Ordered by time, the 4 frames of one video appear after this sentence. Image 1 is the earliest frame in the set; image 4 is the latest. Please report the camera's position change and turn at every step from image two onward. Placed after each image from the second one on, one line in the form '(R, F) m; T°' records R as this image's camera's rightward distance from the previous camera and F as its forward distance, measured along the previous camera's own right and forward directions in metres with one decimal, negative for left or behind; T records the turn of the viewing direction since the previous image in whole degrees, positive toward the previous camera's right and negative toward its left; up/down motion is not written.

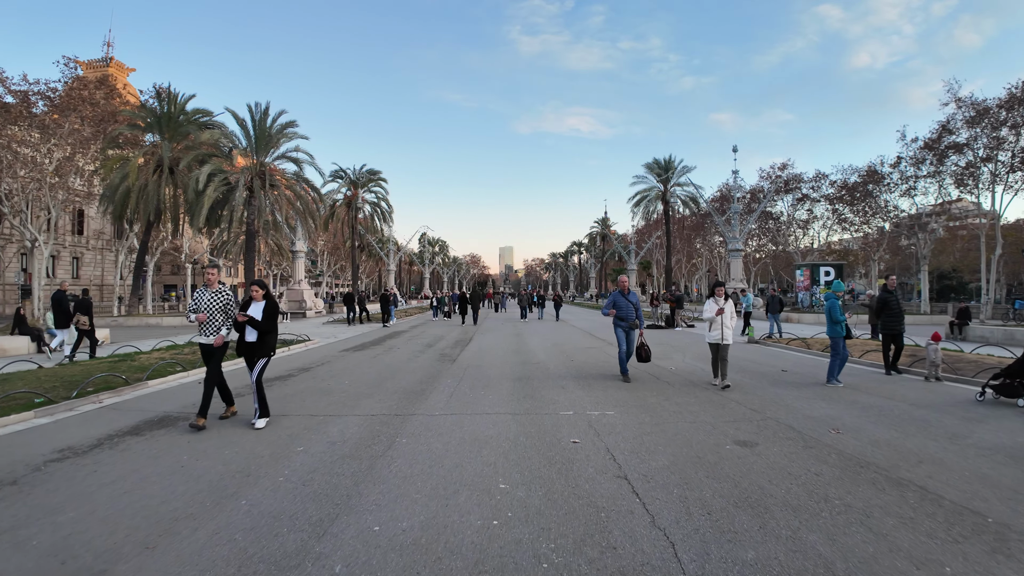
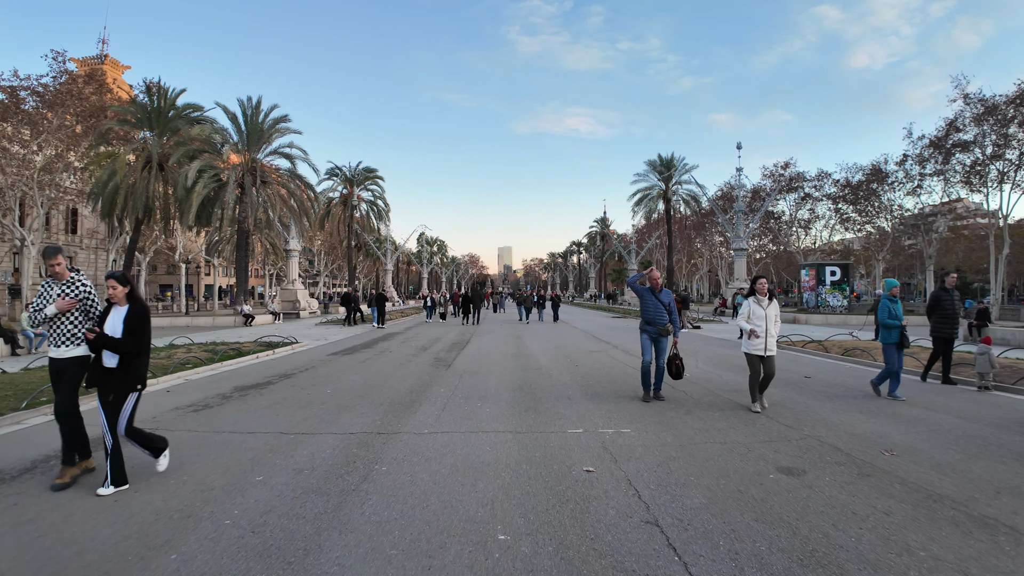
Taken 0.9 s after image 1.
(0.0, +1.0) m; 0°
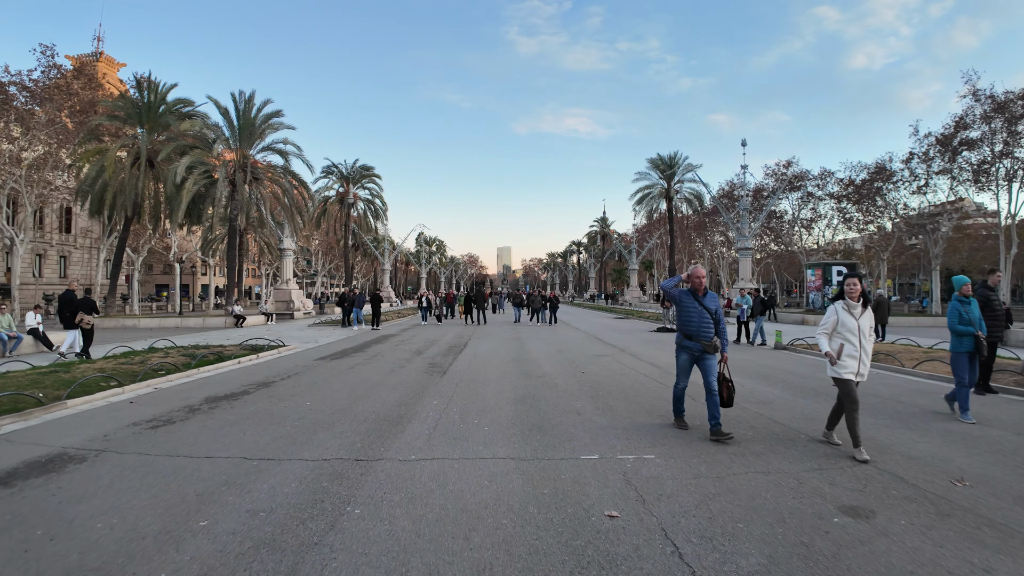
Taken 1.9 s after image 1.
(0.0, +0.9) m; 0°
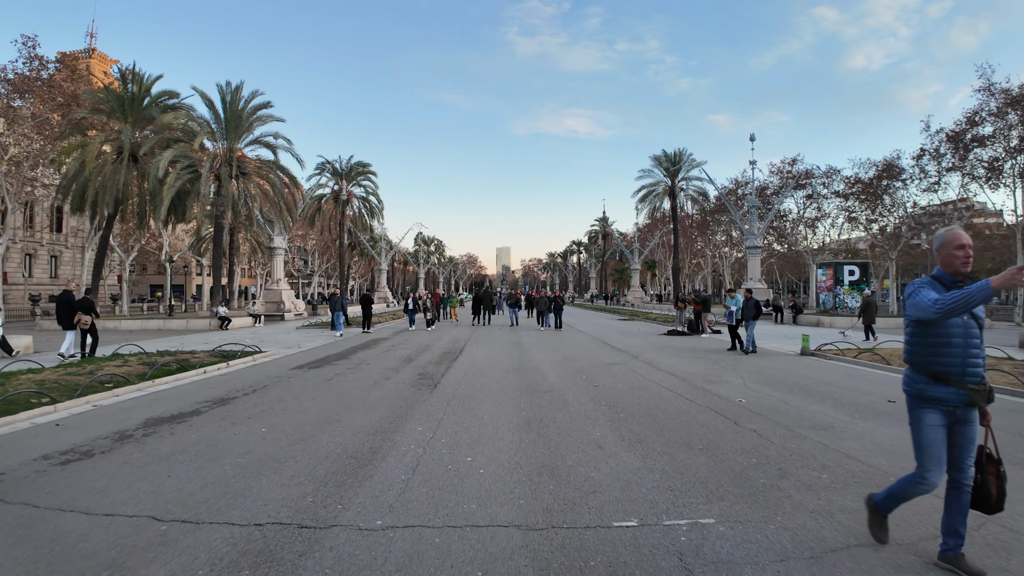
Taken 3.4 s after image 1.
(0.0, +1.4) m; 0°
